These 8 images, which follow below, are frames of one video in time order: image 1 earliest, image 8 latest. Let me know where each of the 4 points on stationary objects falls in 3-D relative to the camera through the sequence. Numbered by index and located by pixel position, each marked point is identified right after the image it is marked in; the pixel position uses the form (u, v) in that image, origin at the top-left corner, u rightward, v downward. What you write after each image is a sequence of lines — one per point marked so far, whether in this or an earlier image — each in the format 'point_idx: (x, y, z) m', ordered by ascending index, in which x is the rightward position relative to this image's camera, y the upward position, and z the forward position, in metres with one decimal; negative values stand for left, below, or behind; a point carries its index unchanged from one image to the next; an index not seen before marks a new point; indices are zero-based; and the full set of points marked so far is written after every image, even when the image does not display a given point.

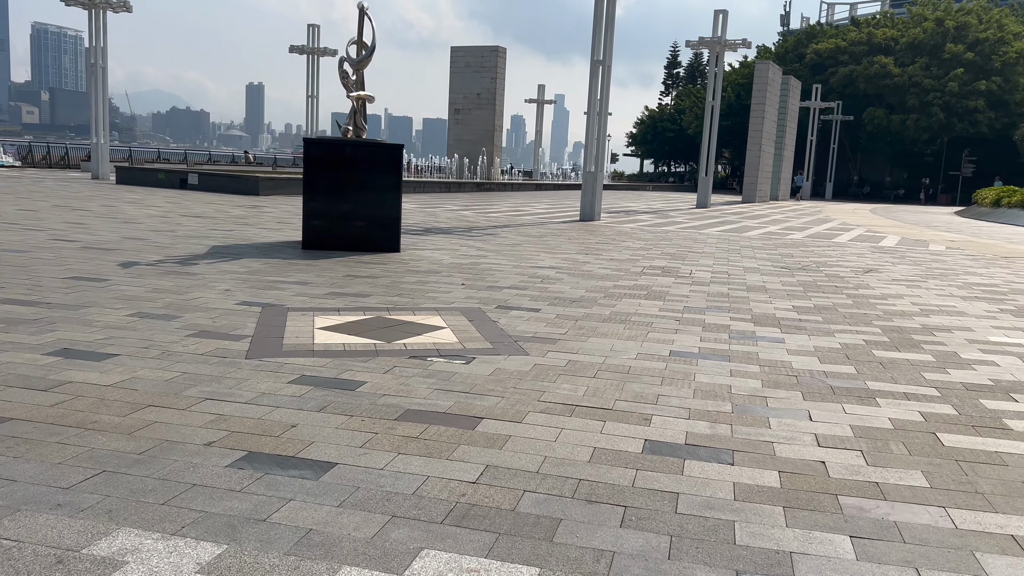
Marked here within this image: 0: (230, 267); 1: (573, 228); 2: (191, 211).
0: (-3.2, +0.2, +9.5) m
1: (+1.4, +1.3, +18.7) m
2: (-6.9, +1.6, +17.8) m
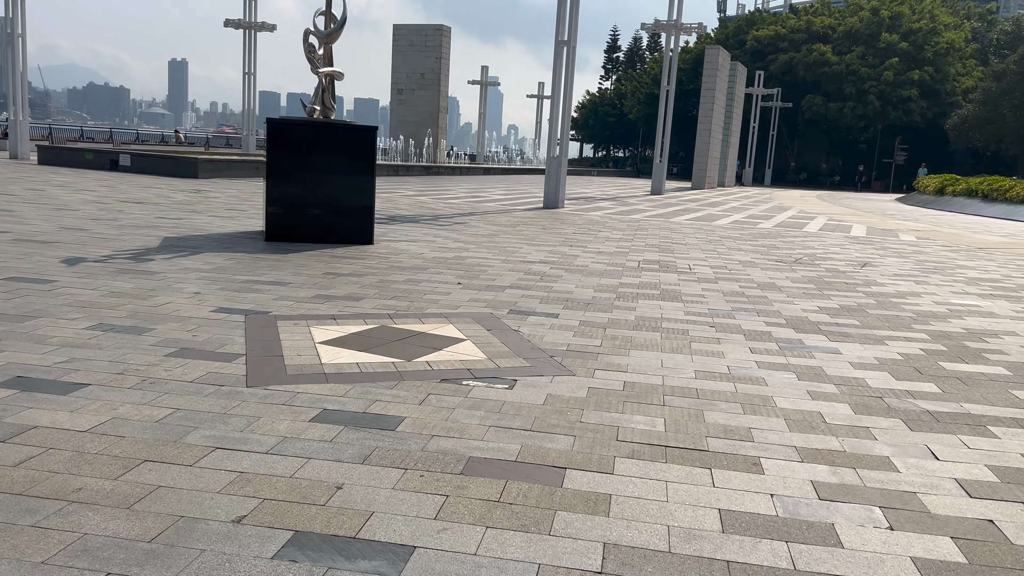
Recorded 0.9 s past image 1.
0: (-3.2, +0.2, +8.4) m
1: (+0.6, +1.6, +17.9) m
2: (-7.6, +1.8, +16.4) m
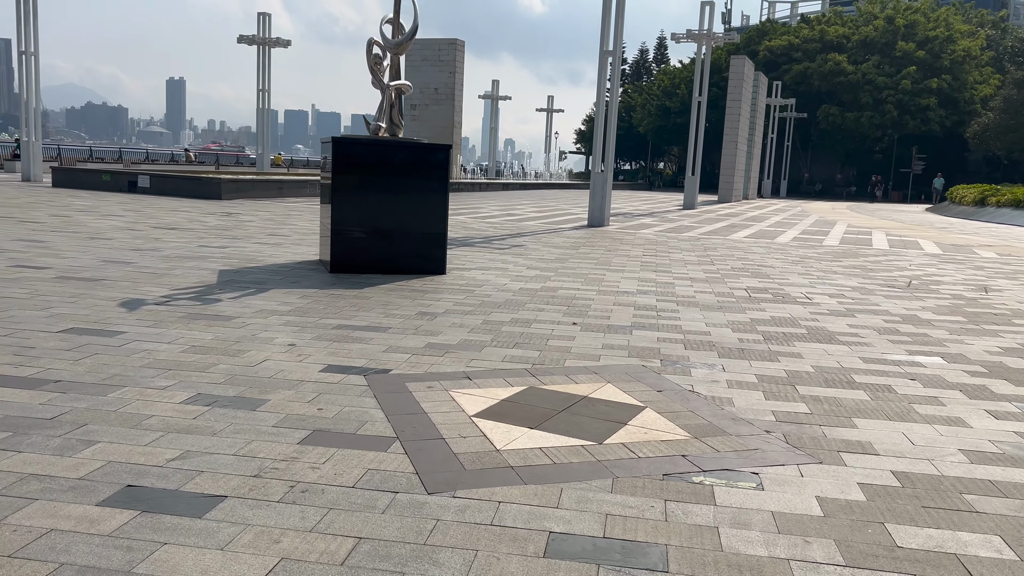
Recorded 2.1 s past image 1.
0: (-2.2, -0.2, +7.4) m
1: (+1.7, +1.1, +16.9) m
2: (-6.5, +1.2, +15.4) m
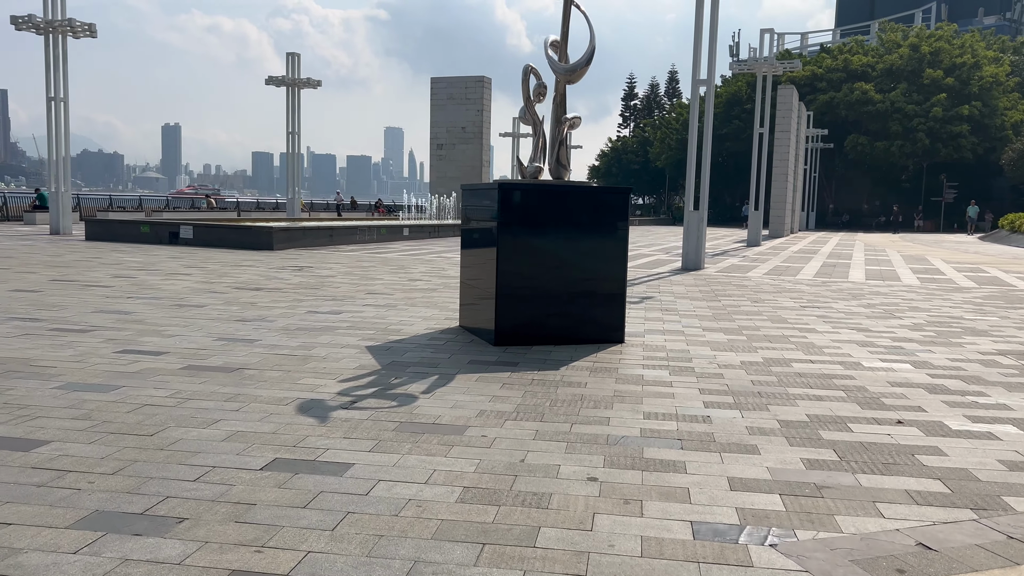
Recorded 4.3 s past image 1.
0: (-0.2, -0.8, +5.7) m
1: (+3.6, +0.1, +15.3) m
2: (-4.5, +0.1, +13.7) m
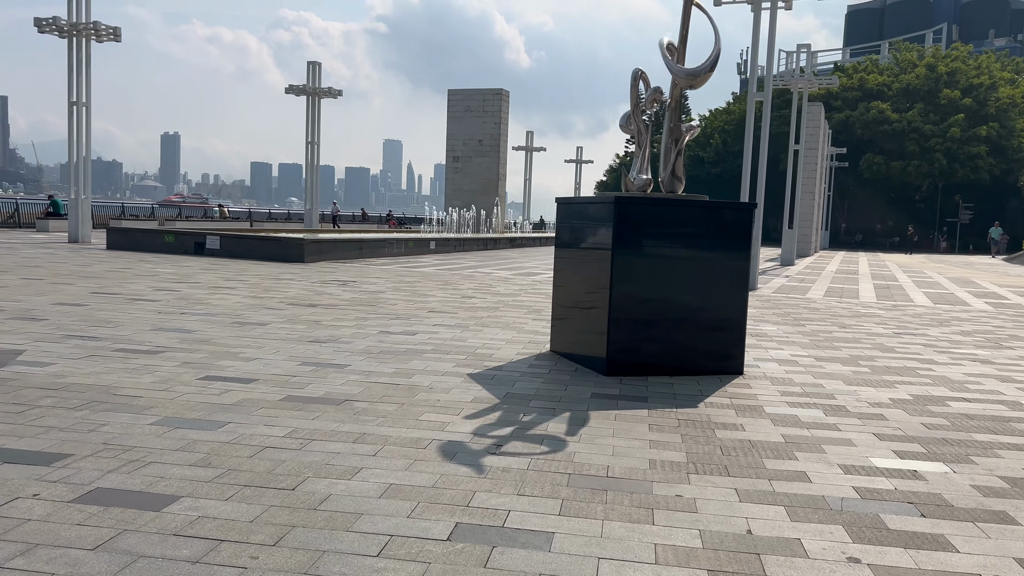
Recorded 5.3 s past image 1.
0: (+0.8, -1.0, +5.0) m
1: (+4.7, -0.3, +14.6) m
2: (-3.5, -0.1, +13.0) m
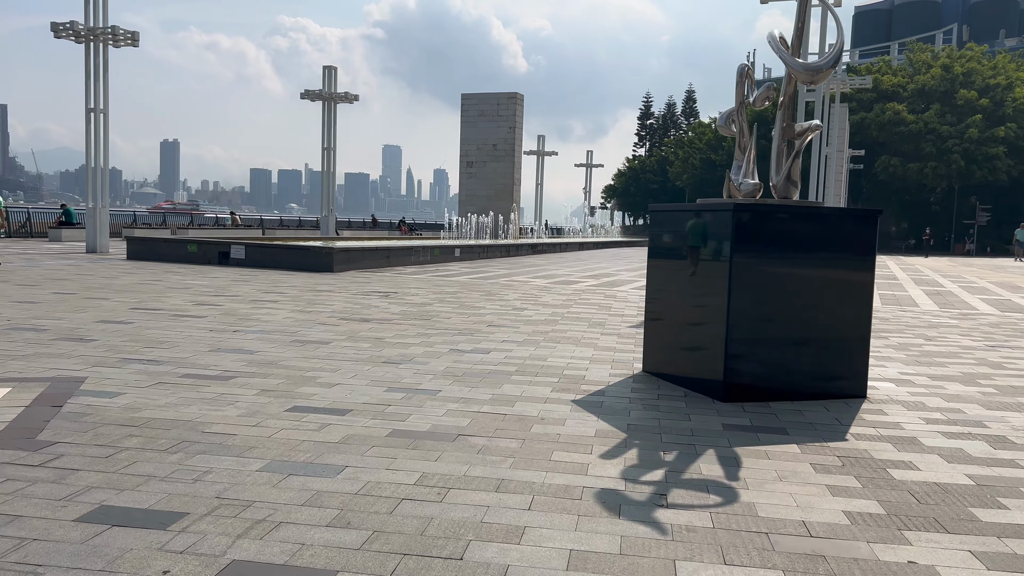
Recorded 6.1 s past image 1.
0: (+1.7, -1.1, +4.3) m
1: (+5.5, -0.5, +13.9) m
2: (-2.7, -0.3, +12.4) m
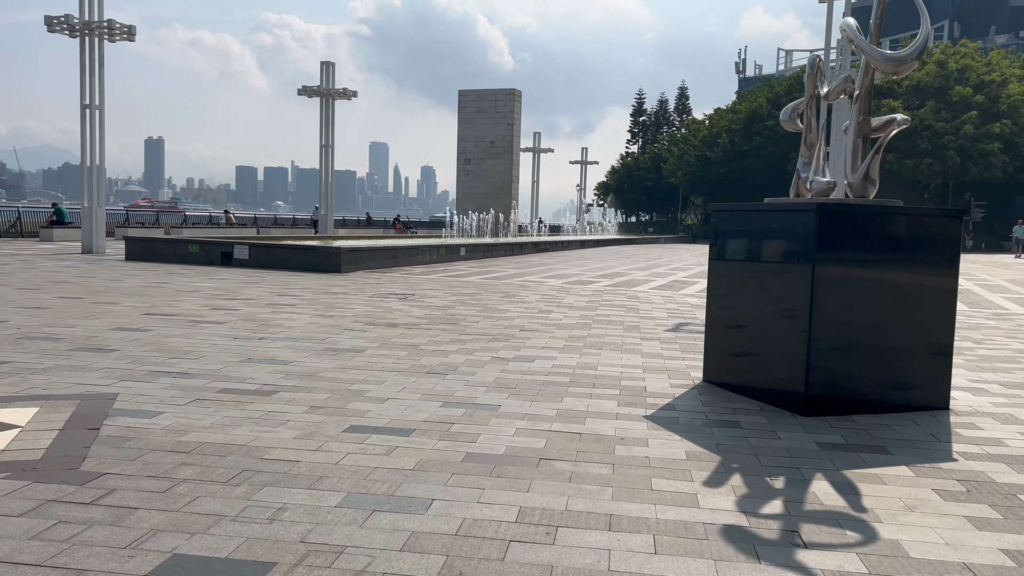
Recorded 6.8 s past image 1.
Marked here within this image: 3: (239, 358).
0: (+2.2, -1.2, +3.9) m
1: (+5.9, -0.5, +13.5) m
2: (-2.2, -0.4, +11.9) m
3: (-2.7, -0.7, +8.1) m
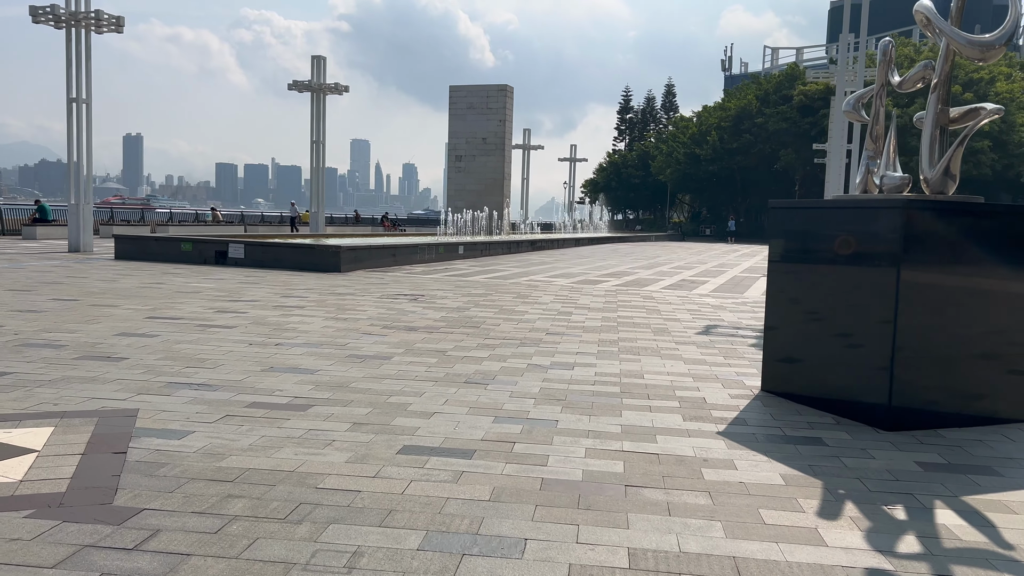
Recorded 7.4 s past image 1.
0: (+2.7, -1.2, +3.4) m
1: (+6.2, -0.5, +13.1) m
2: (-1.9, -0.4, +11.3) m
3: (-2.3, -0.7, +7.5) m
